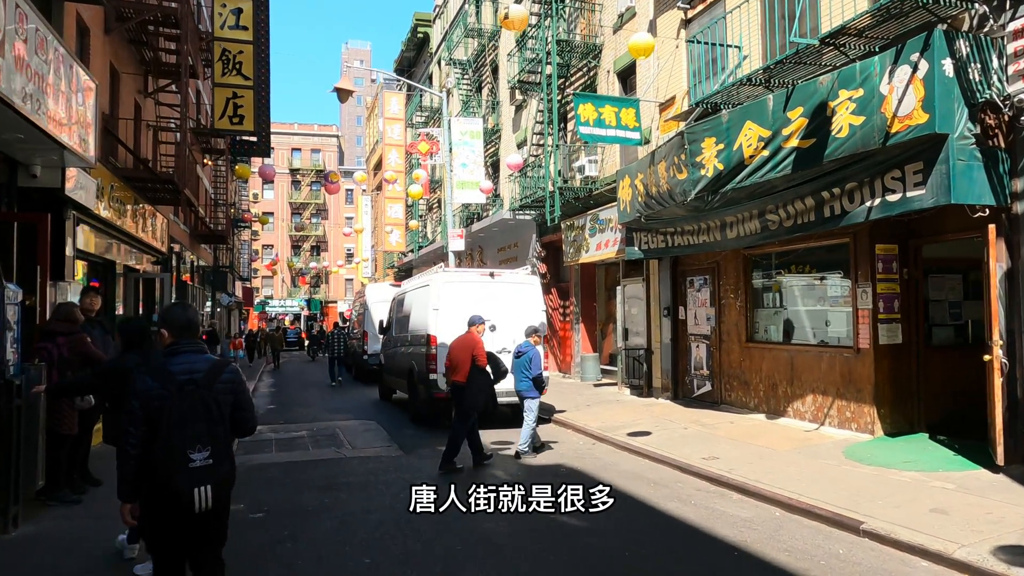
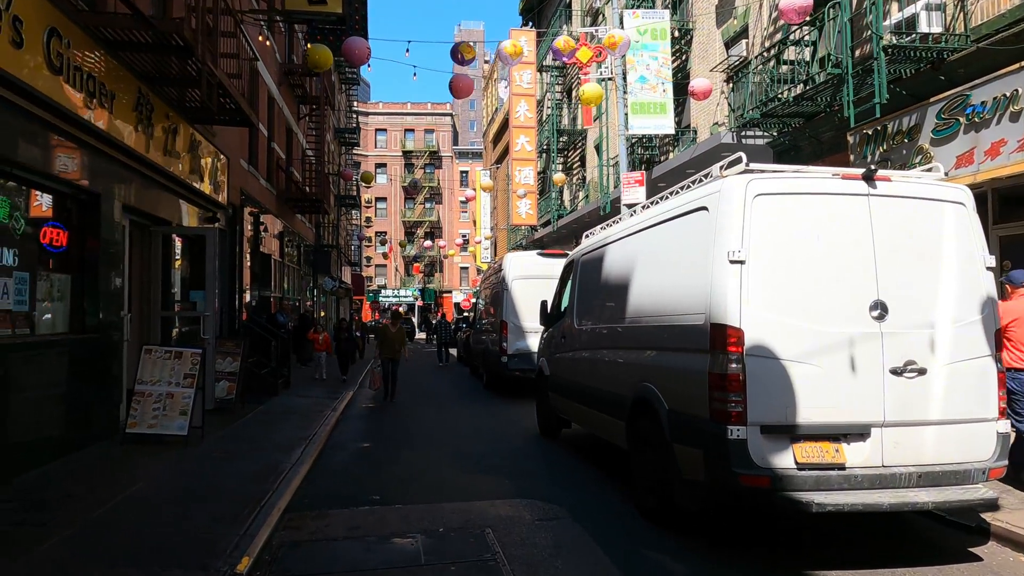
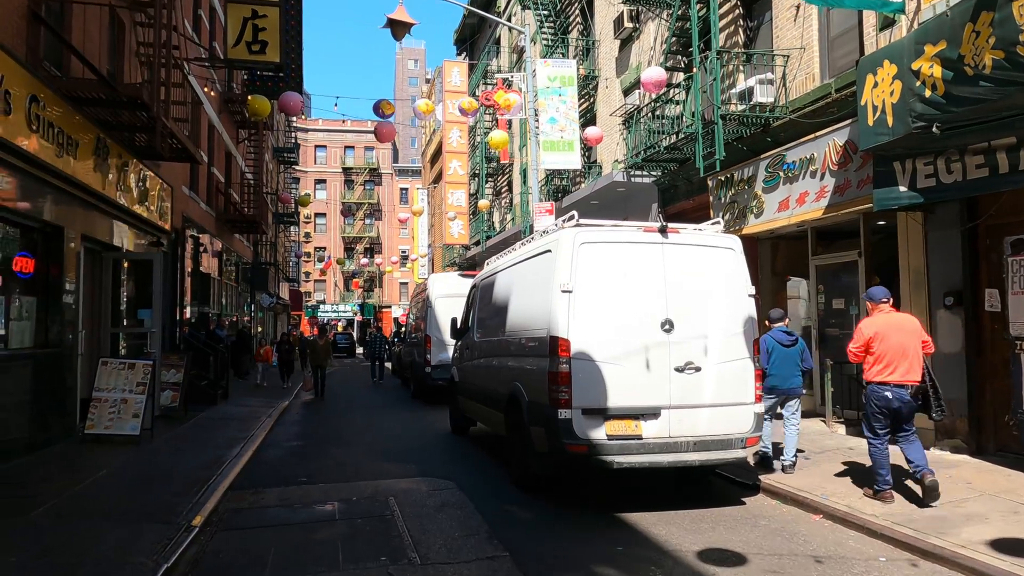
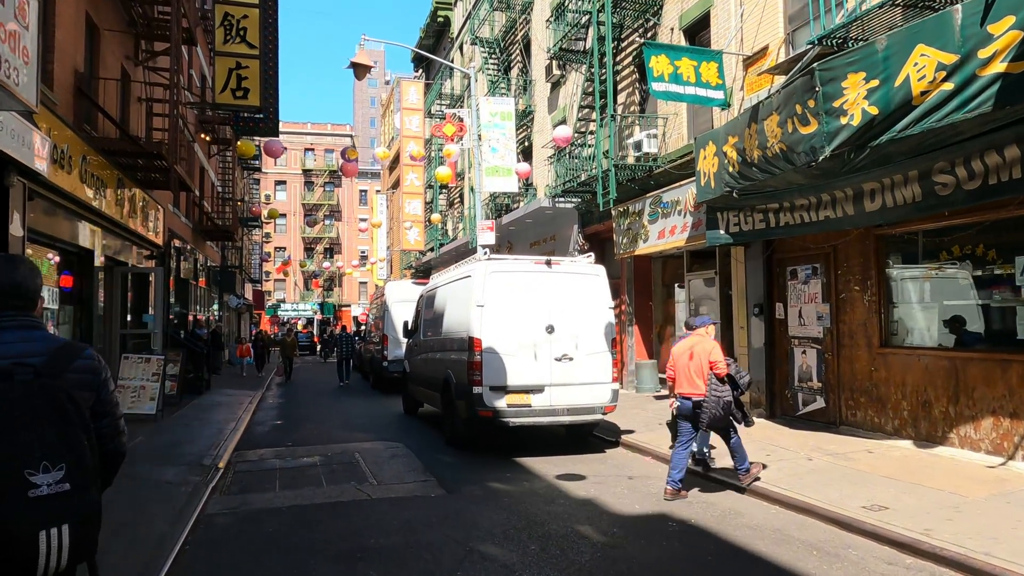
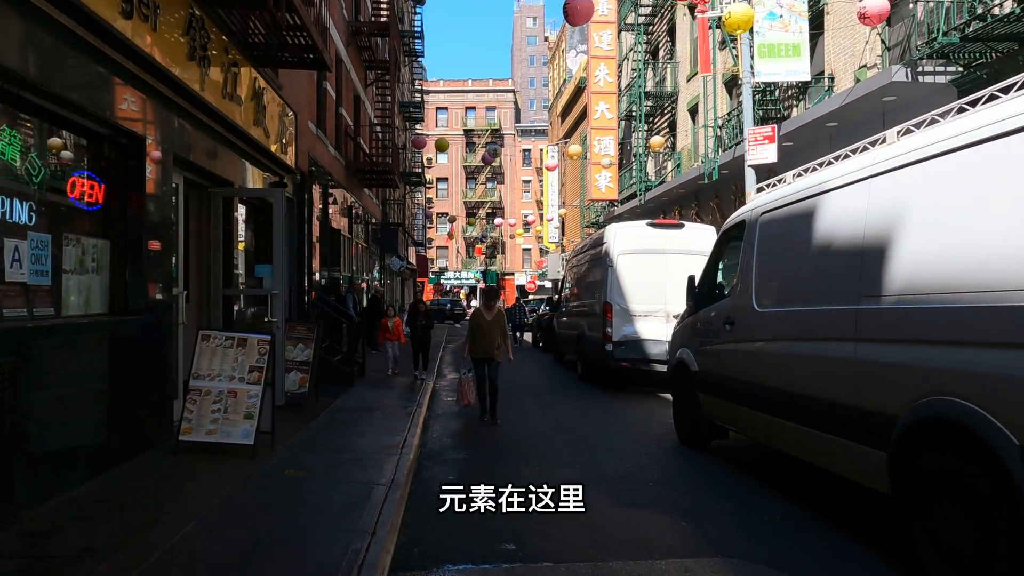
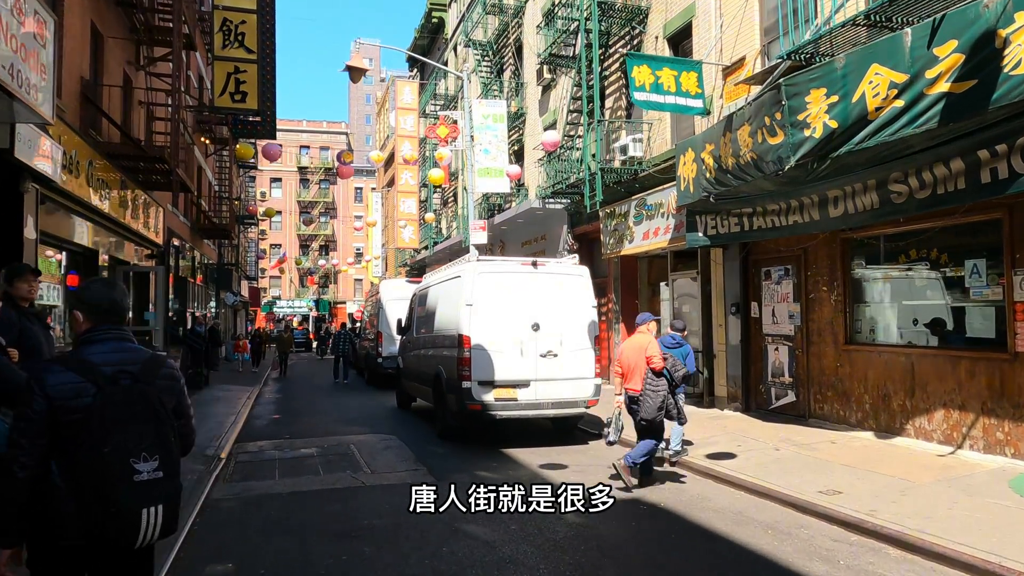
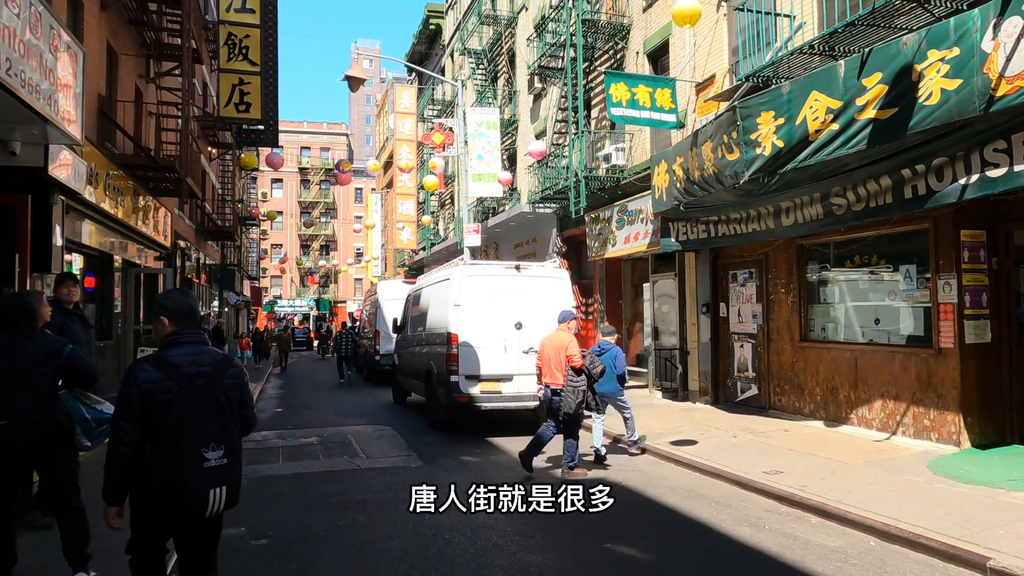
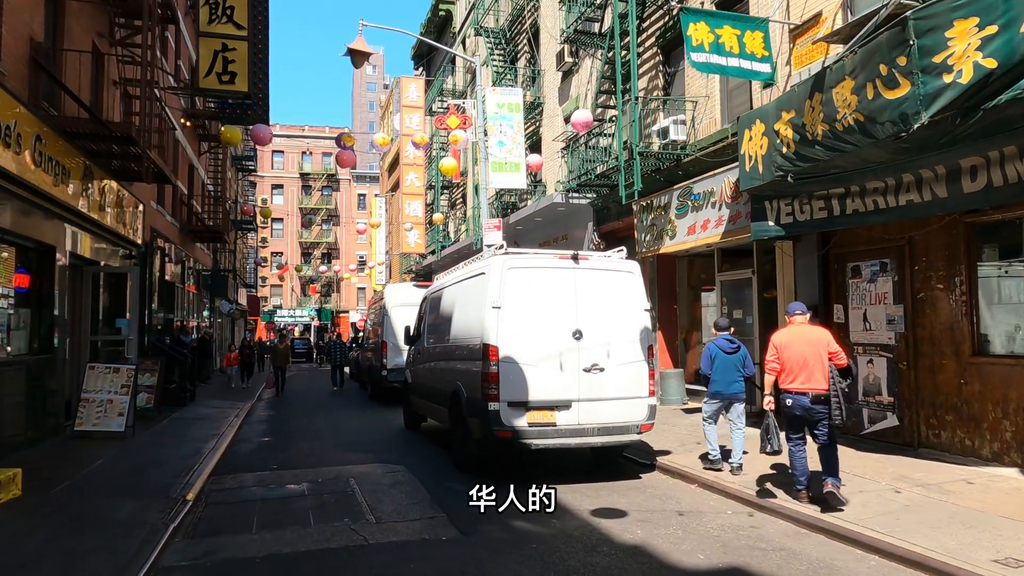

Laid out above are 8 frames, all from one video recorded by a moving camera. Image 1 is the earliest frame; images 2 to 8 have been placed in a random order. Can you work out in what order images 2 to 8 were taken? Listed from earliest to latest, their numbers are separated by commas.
7, 6, 4, 8, 3, 2, 5
